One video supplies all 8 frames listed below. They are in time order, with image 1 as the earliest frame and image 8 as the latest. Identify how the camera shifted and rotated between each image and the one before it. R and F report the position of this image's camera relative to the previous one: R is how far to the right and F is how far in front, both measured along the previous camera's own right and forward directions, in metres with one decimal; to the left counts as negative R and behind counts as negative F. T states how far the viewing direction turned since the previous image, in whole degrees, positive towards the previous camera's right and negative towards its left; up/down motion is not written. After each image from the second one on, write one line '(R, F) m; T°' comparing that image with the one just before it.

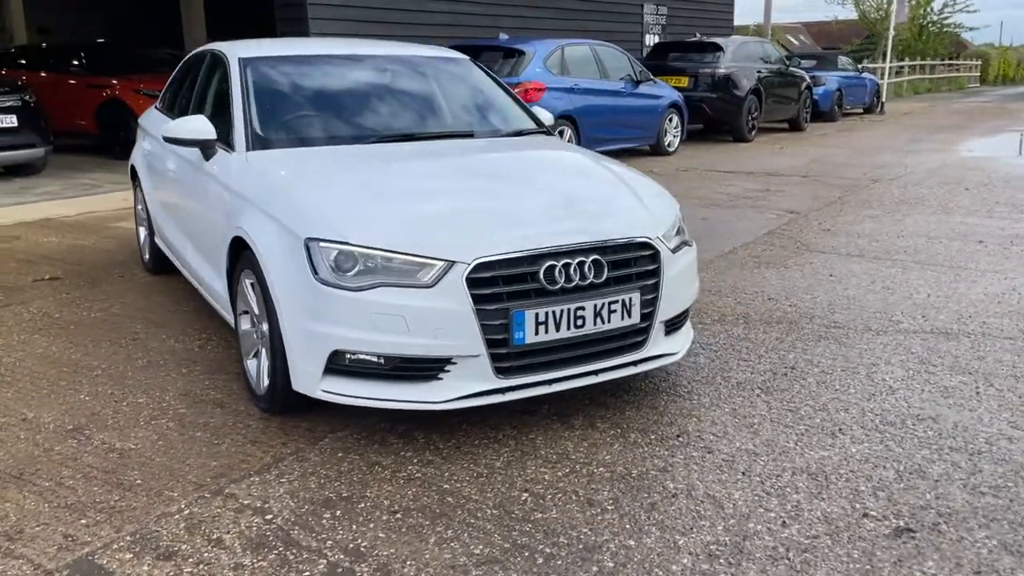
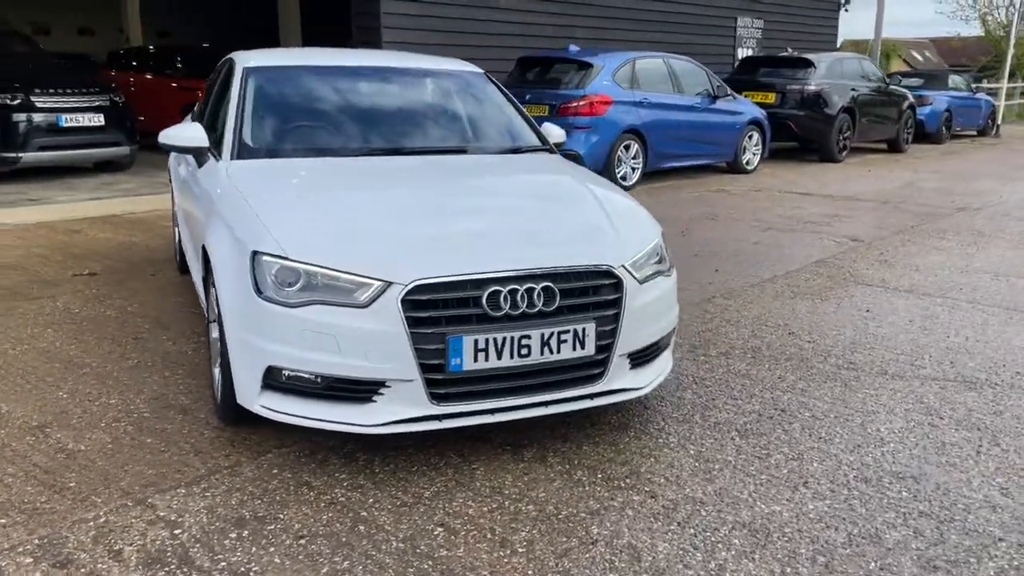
(+0.5, +0.1) m; -7°
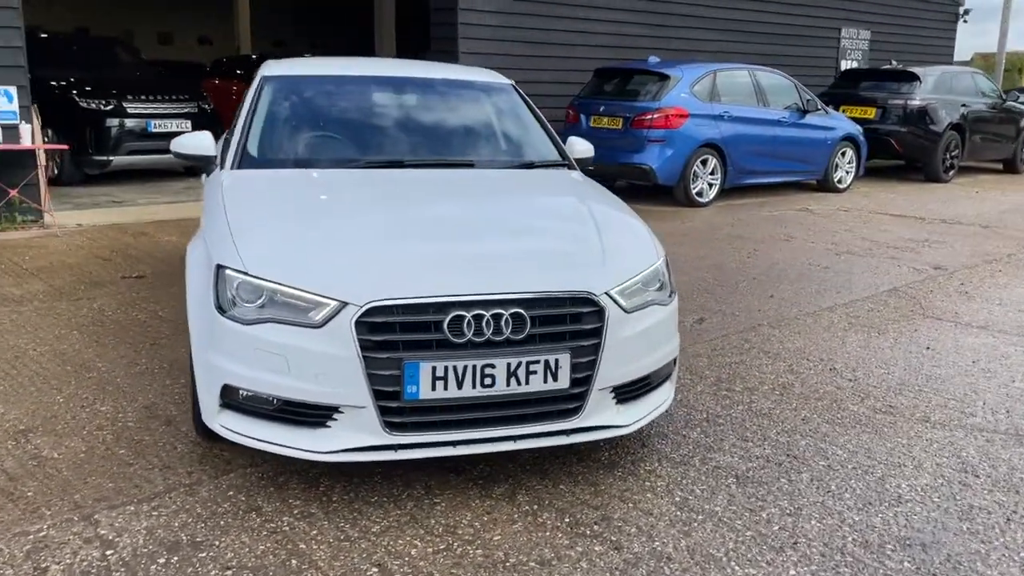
(+0.4, +0.2) m; -7°
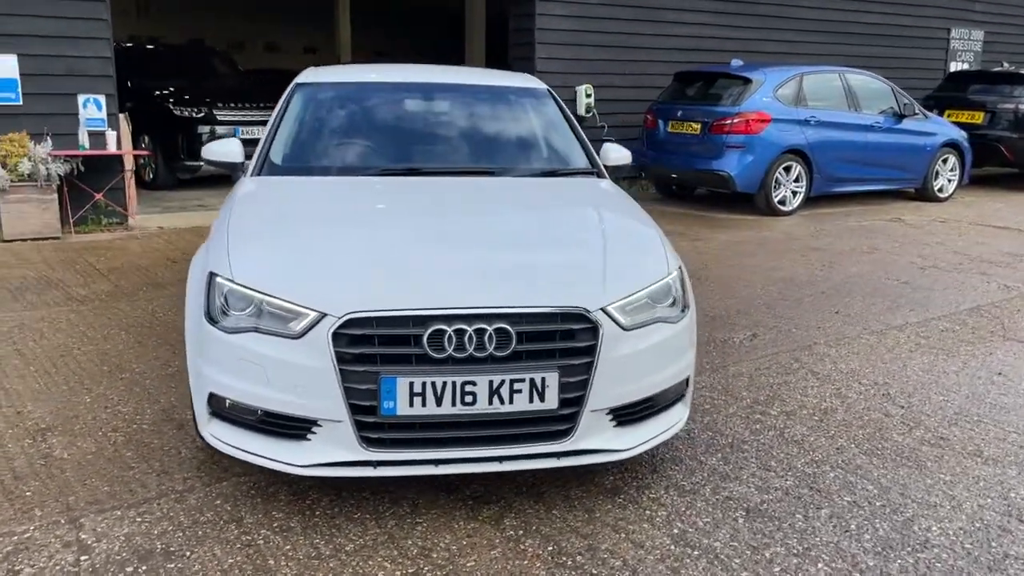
(+0.3, +0.1) m; -7°
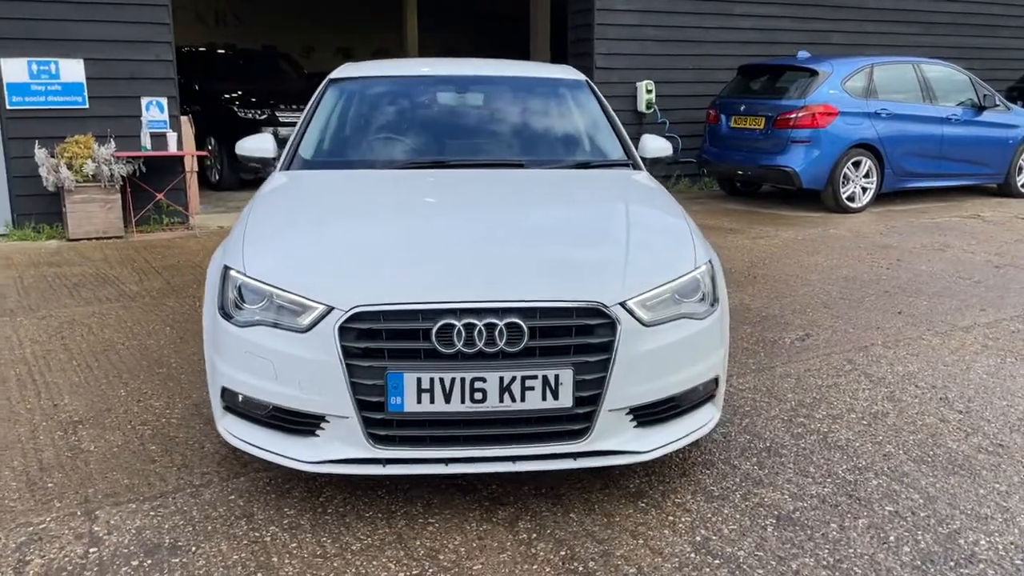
(+0.2, +0.1) m; -5°
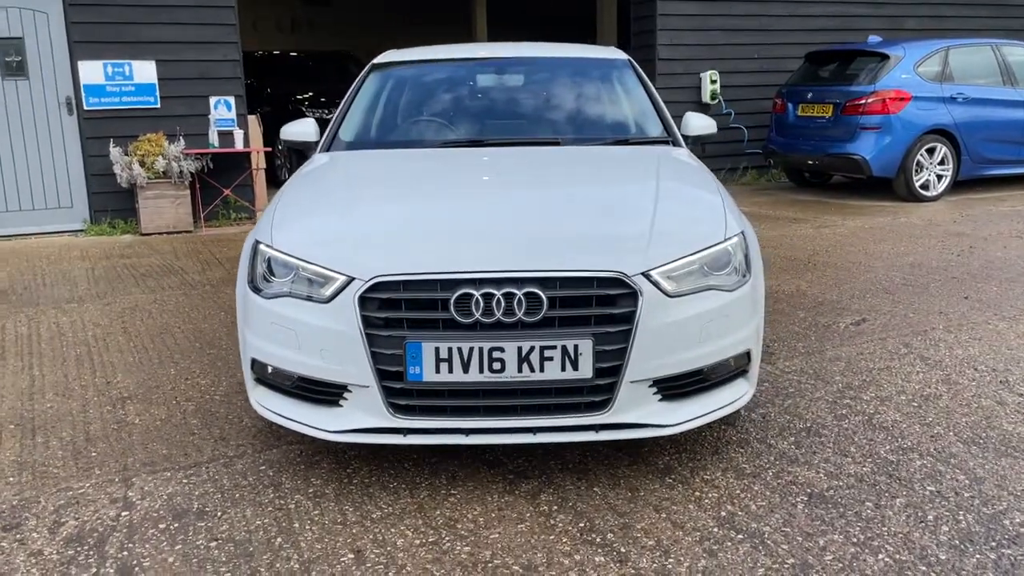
(+0.2, 0.0) m; -5°
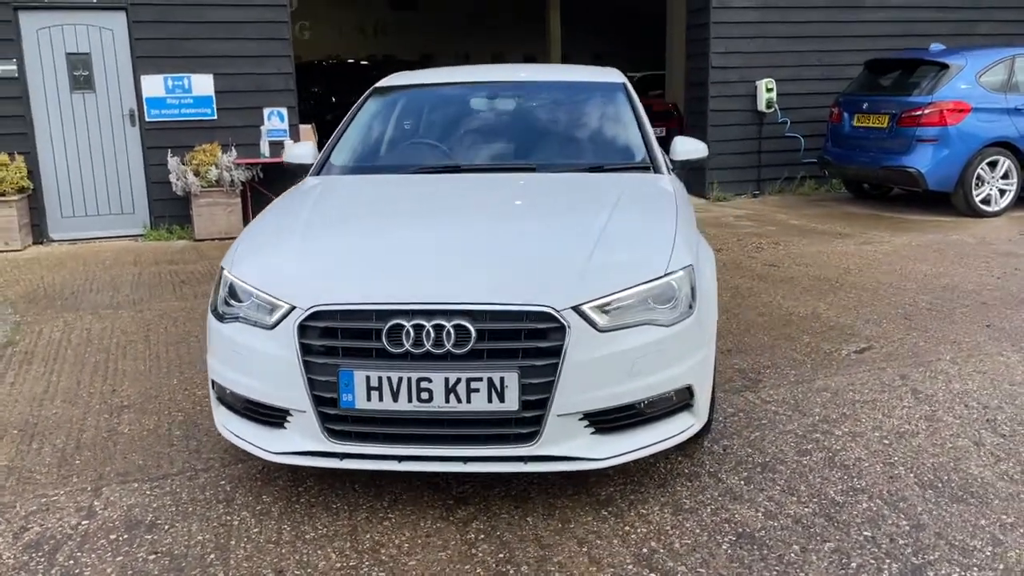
(+0.5, 0.0) m; -6°
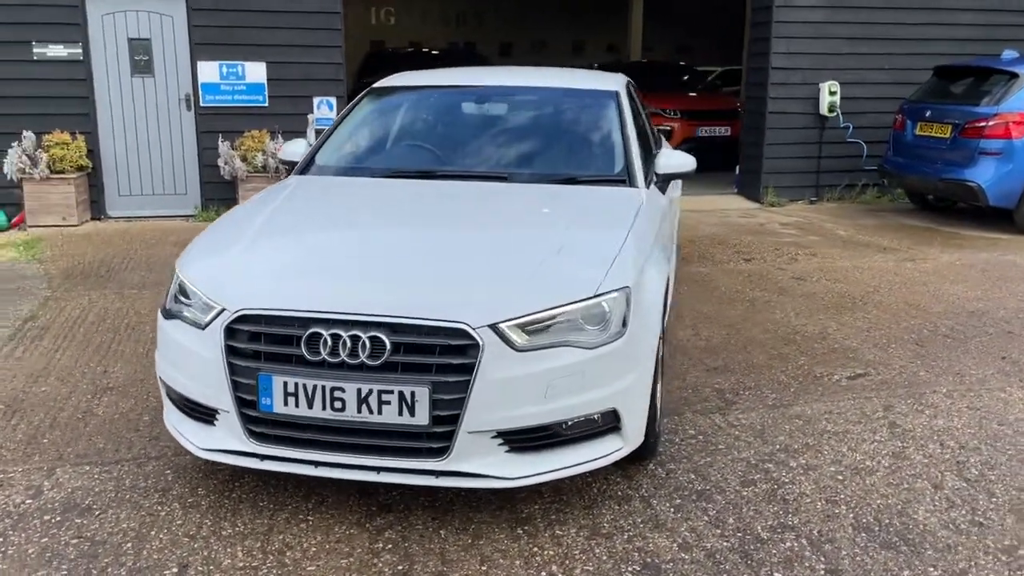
(+0.5, 0.0) m; -6°
